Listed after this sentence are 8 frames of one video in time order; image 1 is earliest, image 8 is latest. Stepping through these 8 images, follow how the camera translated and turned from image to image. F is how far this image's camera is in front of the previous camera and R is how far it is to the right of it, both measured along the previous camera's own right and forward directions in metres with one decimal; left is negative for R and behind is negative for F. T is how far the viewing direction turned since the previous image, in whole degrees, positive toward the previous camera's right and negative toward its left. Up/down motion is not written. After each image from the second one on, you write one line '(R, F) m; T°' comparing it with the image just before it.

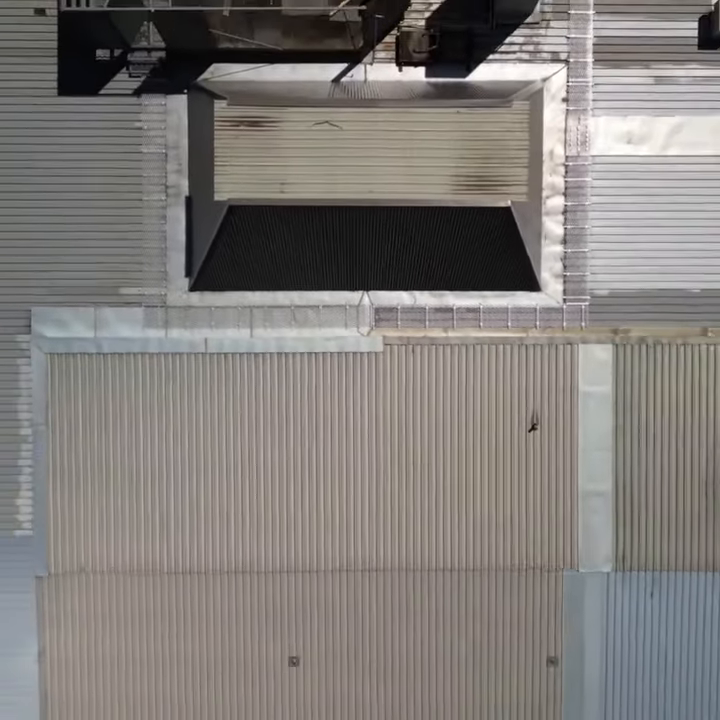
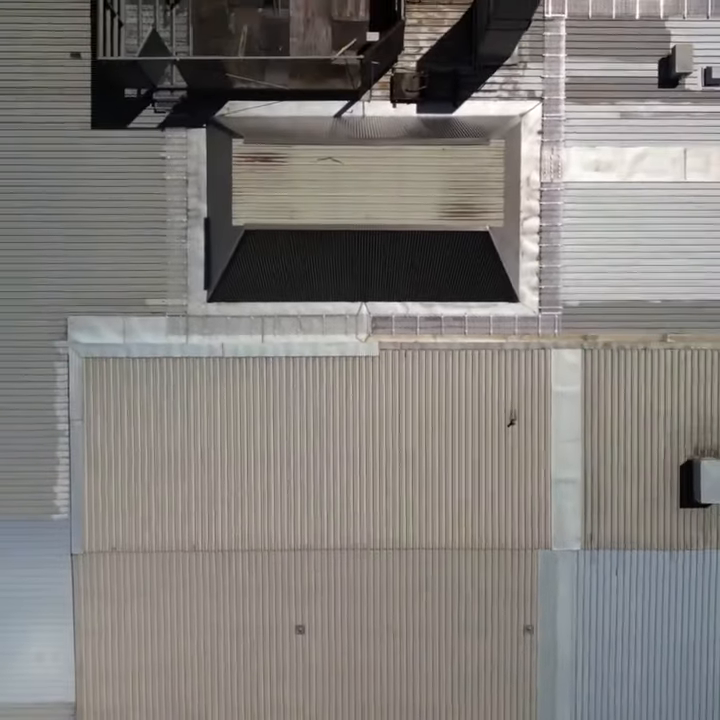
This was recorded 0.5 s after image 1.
(0.0, -0.9) m; 0°
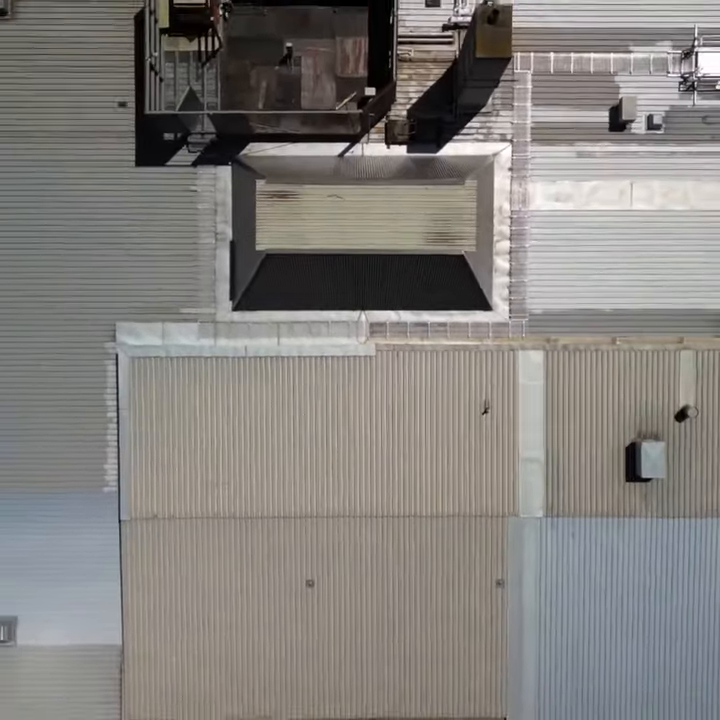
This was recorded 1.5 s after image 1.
(0.0, -1.6) m; 0°
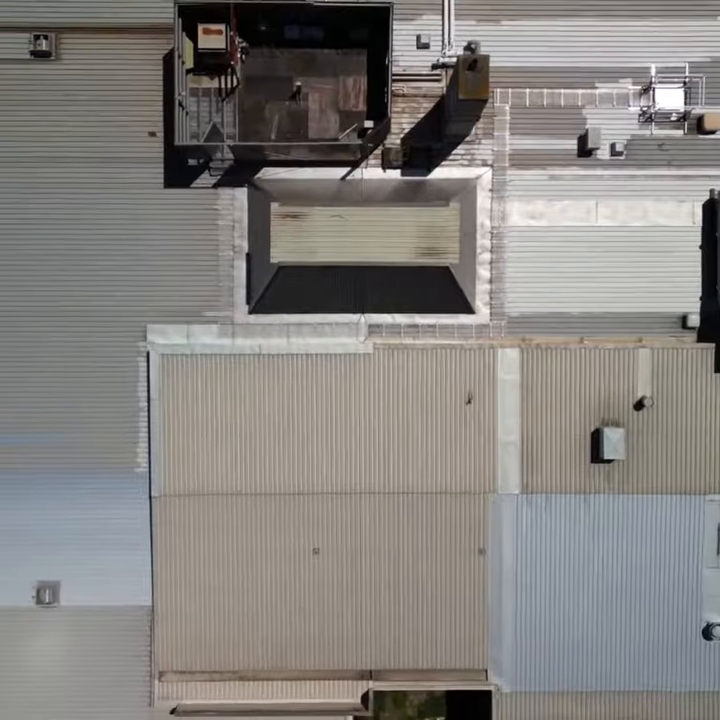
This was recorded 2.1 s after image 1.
(0.0, -1.4) m; 0°
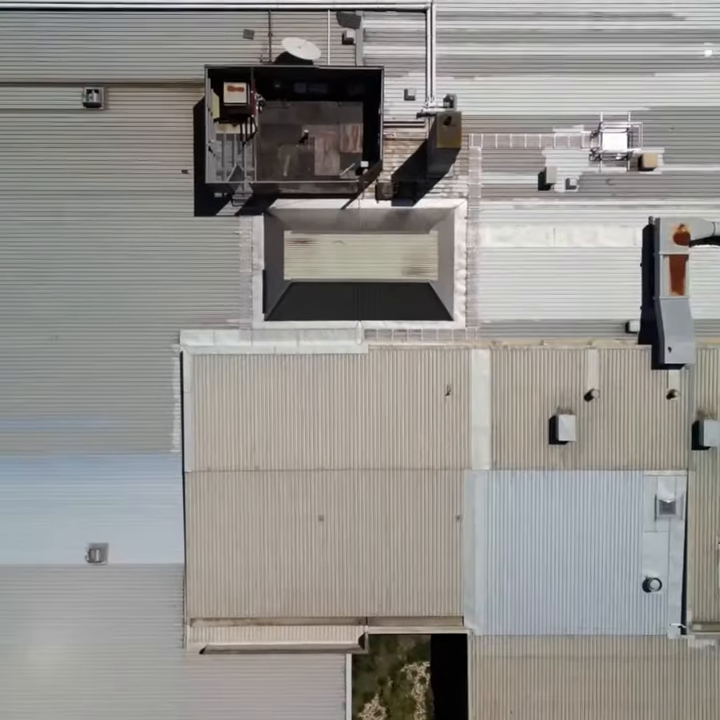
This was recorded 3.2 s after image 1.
(+0.1, -2.3) m; 0°
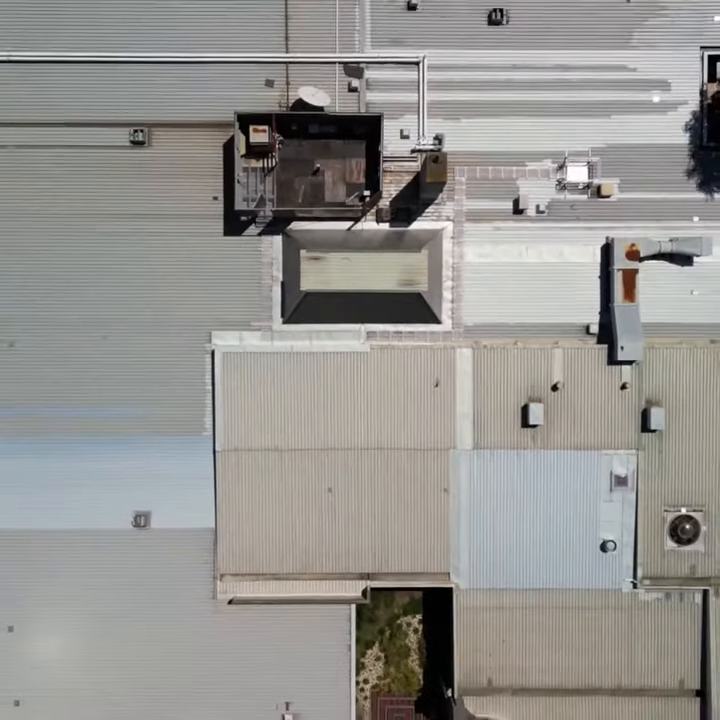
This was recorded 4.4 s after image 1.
(0.0, -2.6) m; 0°
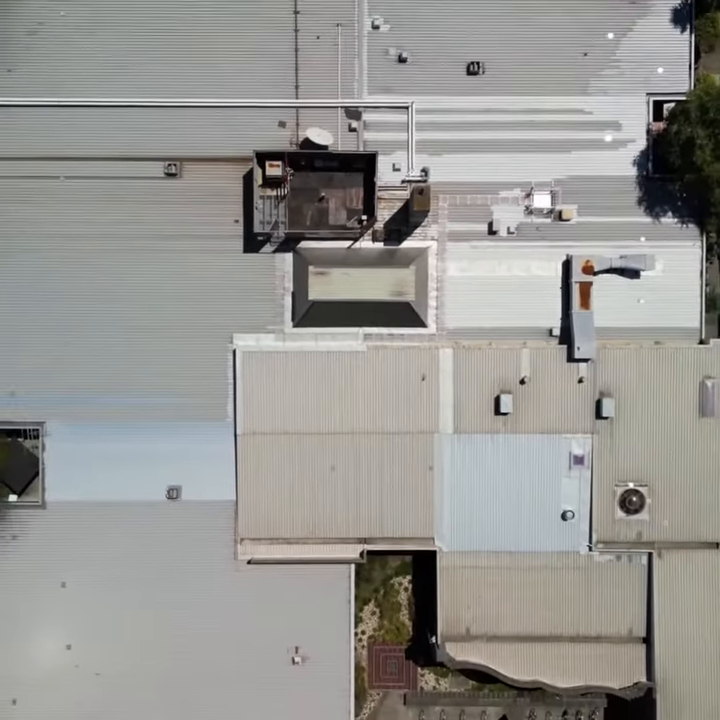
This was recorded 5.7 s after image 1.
(+0.1, -3.0) m; 0°
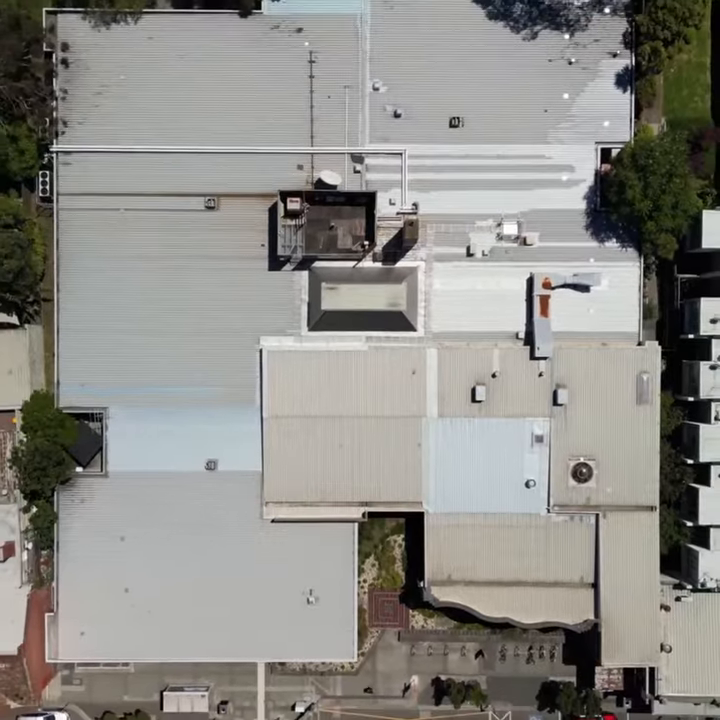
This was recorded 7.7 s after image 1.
(+0.1, -4.5) m; 0°
